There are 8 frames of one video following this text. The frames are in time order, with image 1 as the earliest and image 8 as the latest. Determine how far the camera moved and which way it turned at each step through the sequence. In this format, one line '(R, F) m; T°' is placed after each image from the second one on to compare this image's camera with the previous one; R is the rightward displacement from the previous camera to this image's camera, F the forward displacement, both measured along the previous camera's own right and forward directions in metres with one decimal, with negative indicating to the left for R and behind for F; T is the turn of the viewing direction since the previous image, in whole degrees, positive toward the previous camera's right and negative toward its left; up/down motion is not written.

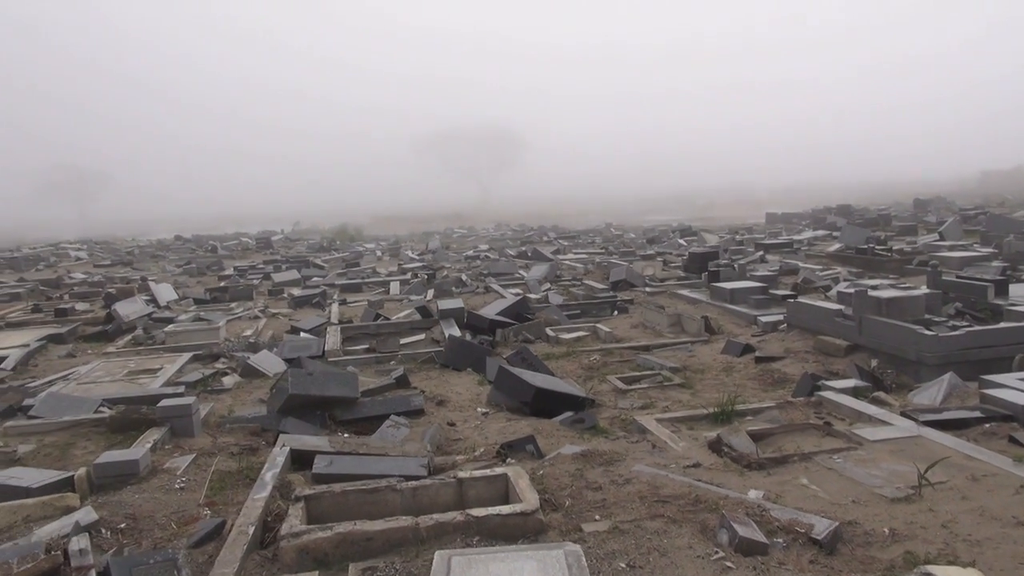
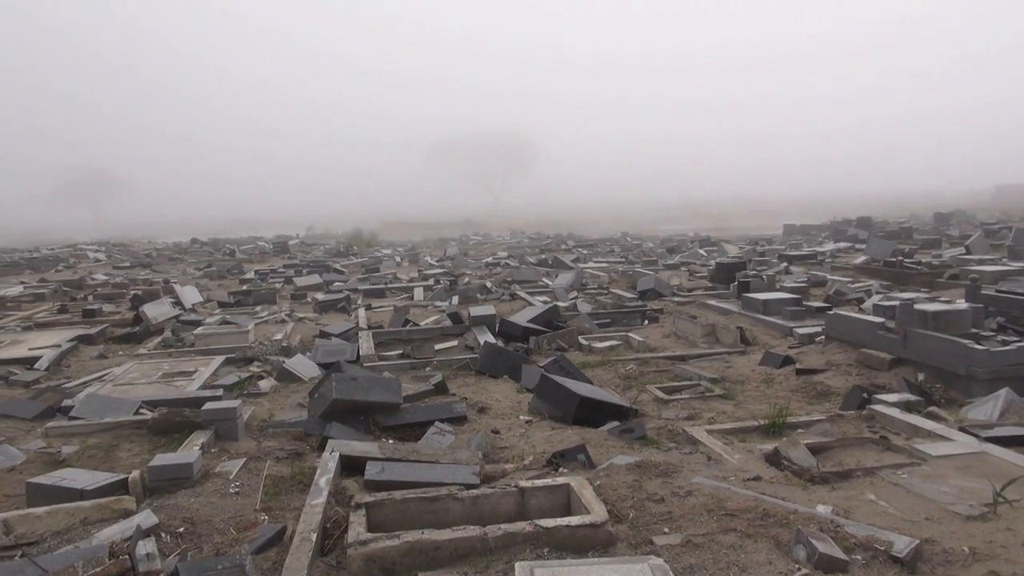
(-0.3, +0.1) m; -1°
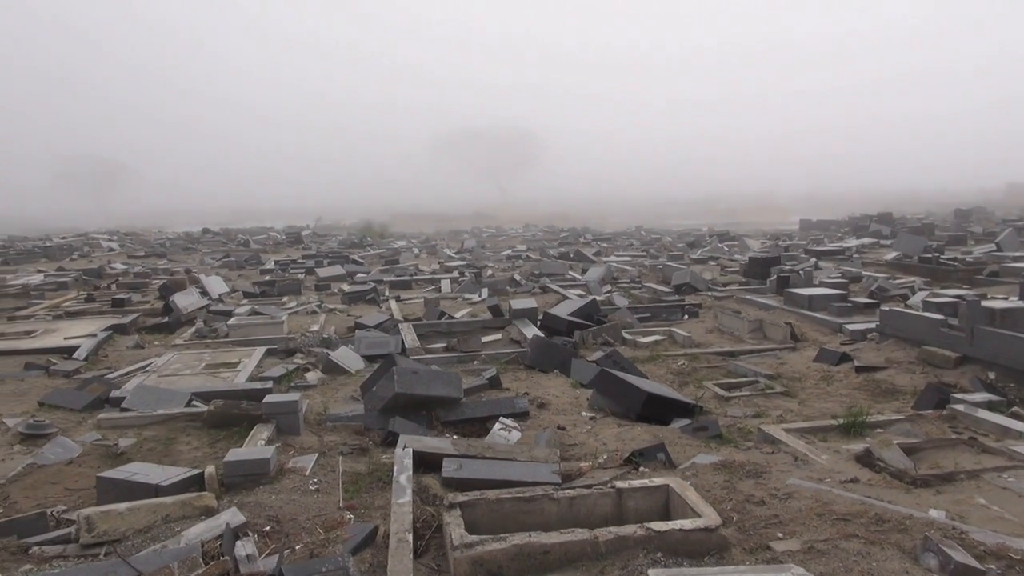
(-0.5, +0.2) m; 0°
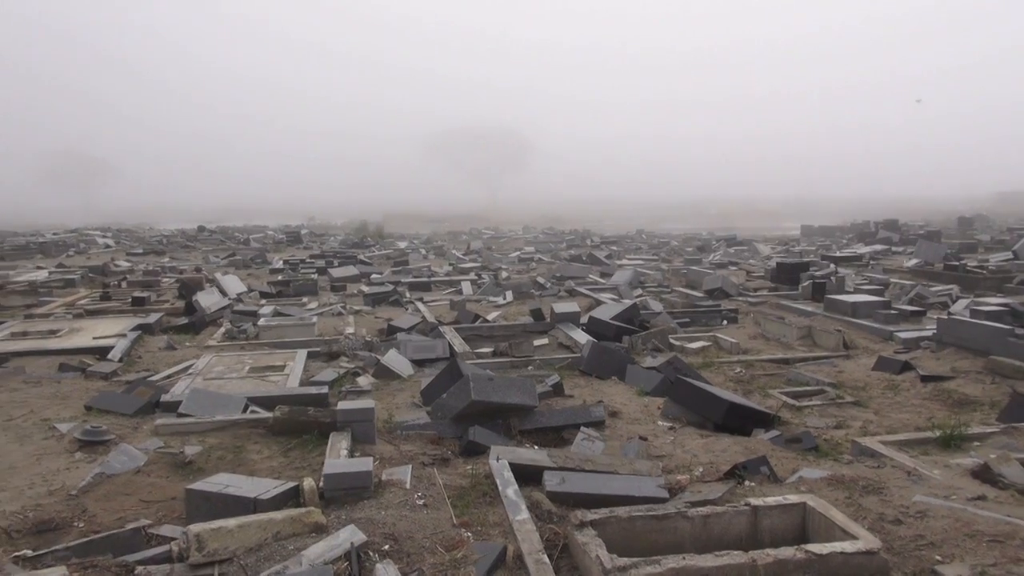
(-0.7, +0.2) m; +1°
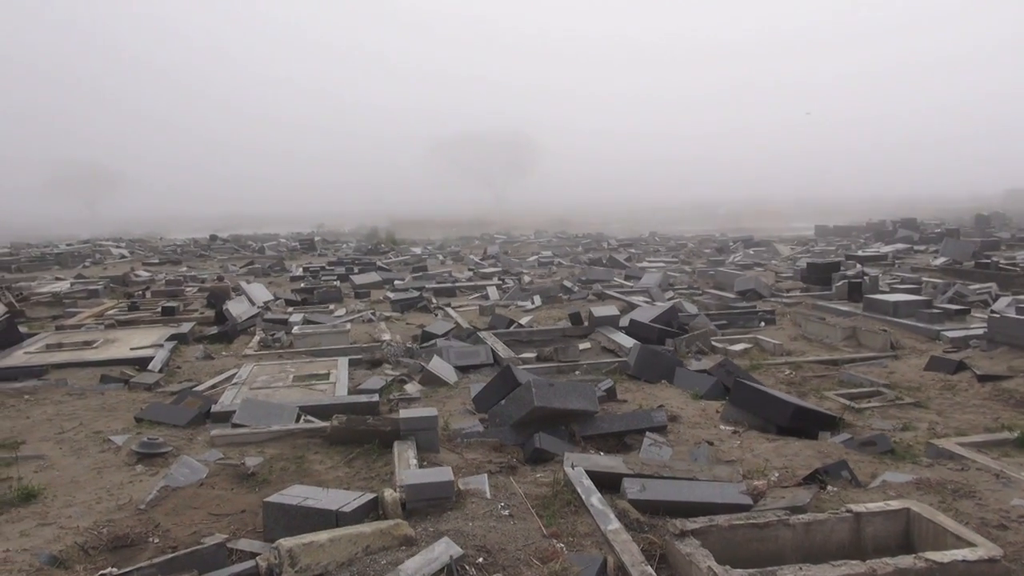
(-0.4, +0.1) m; 0°
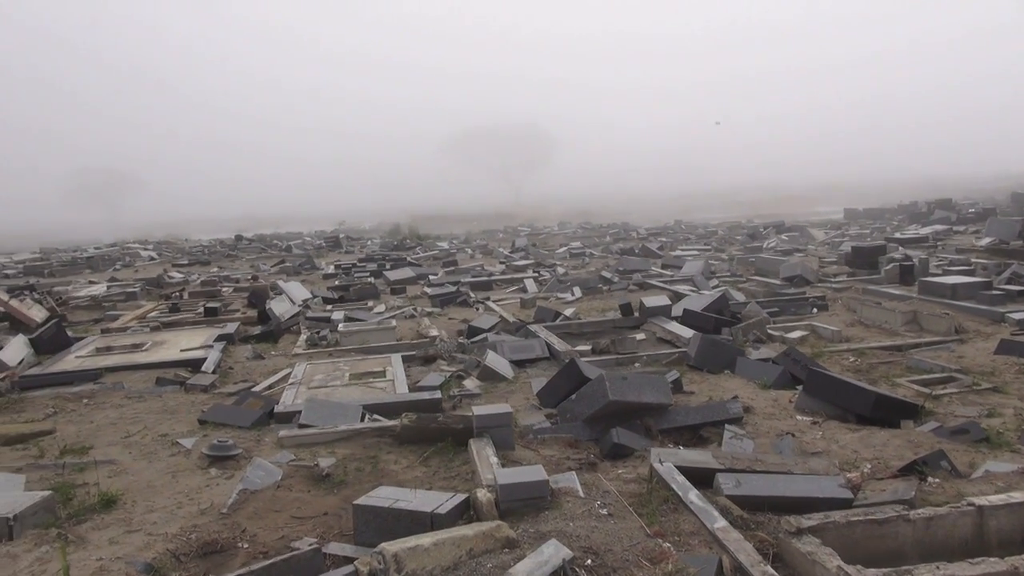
(-0.4, +0.1) m; -1°
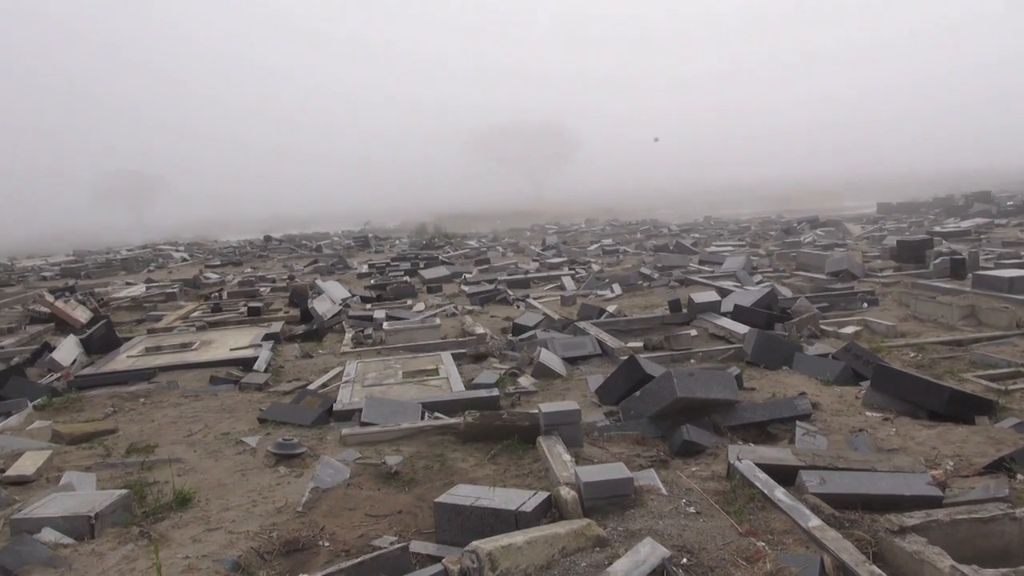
(-0.3, +0.1) m; -2°
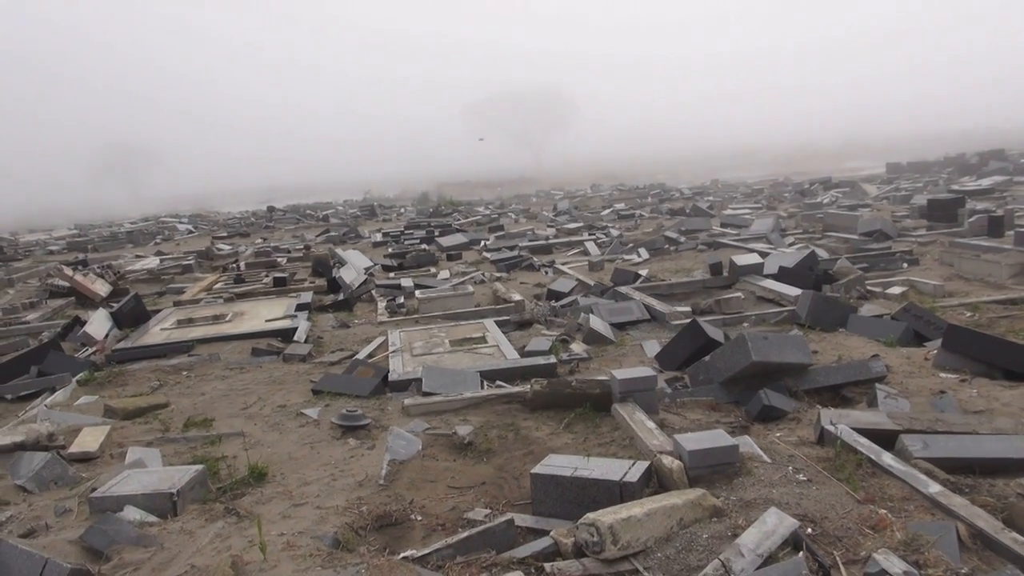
(-0.5, +0.2) m; 0°
